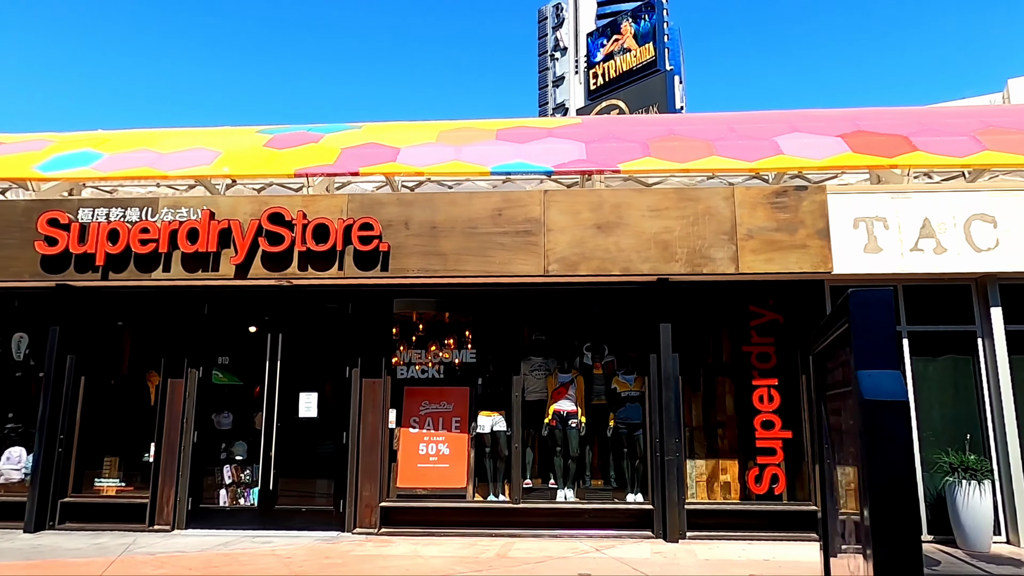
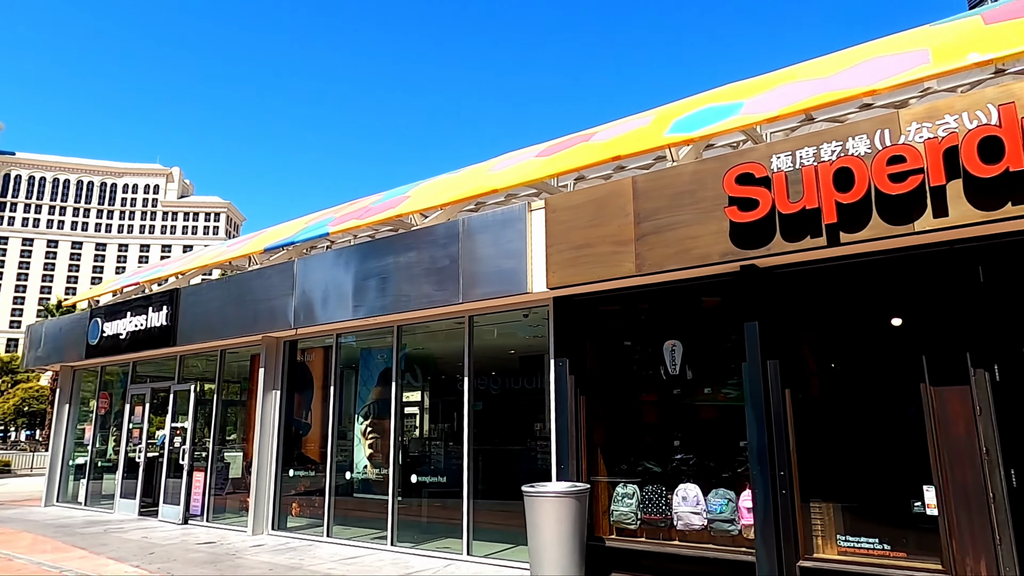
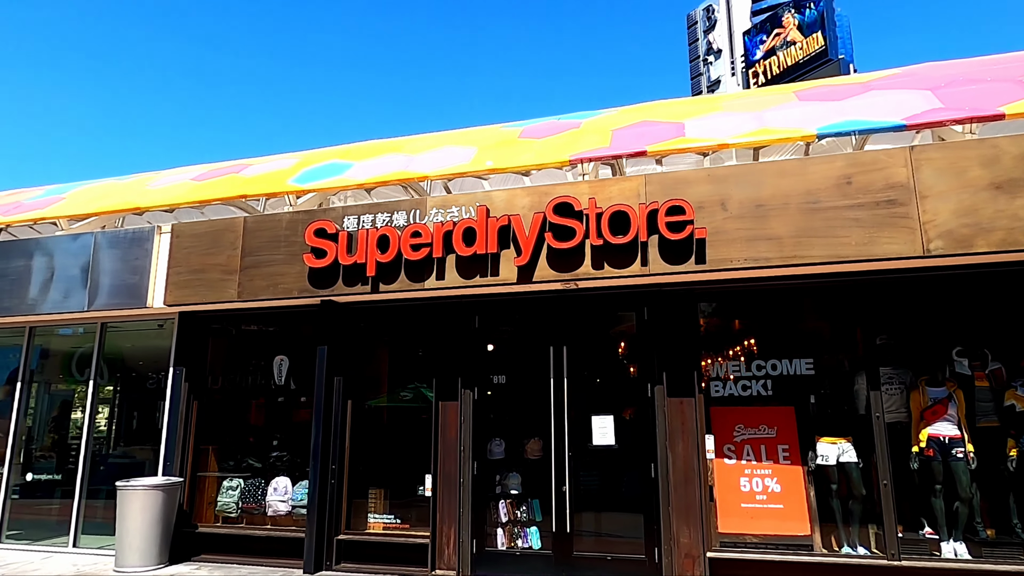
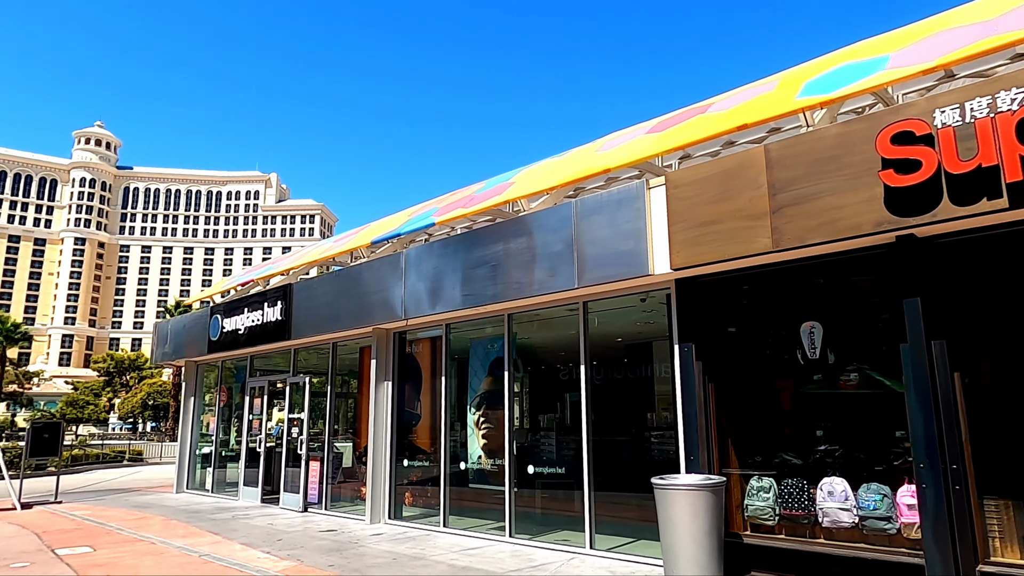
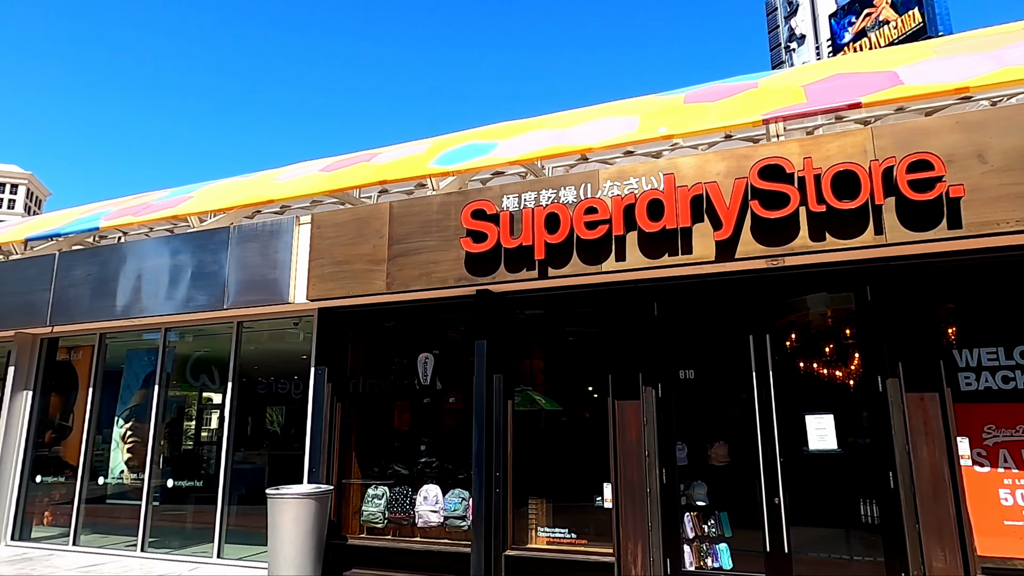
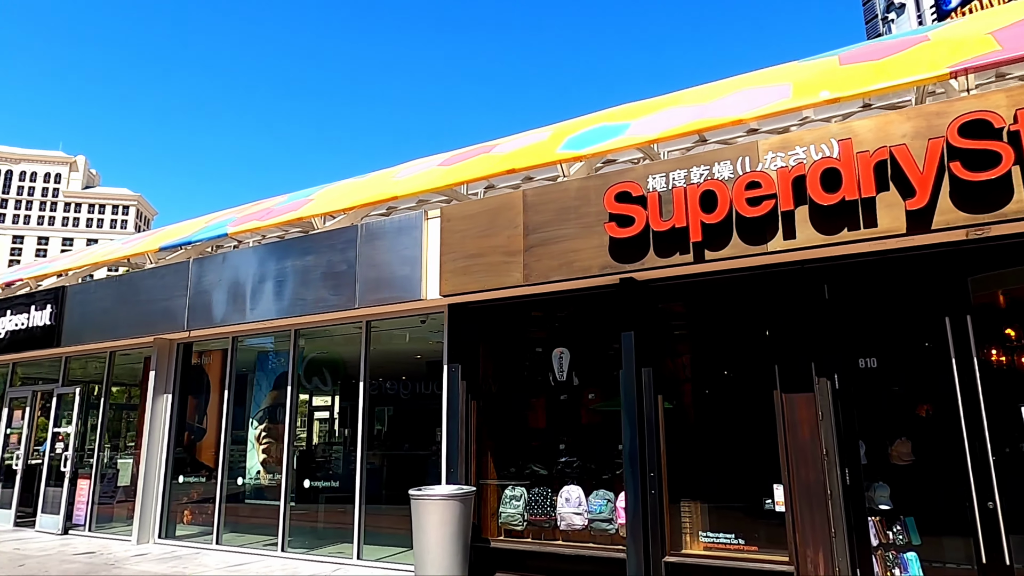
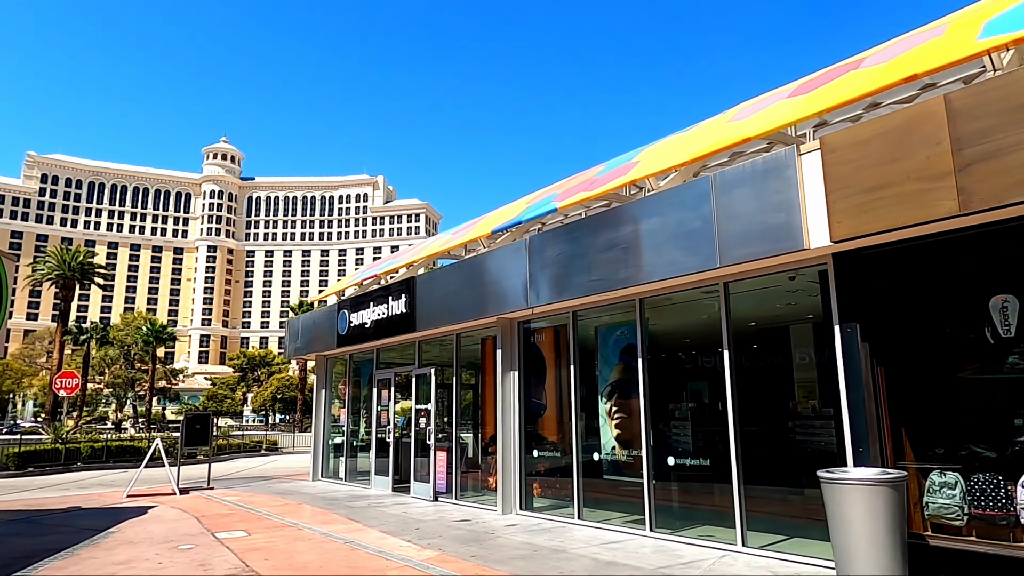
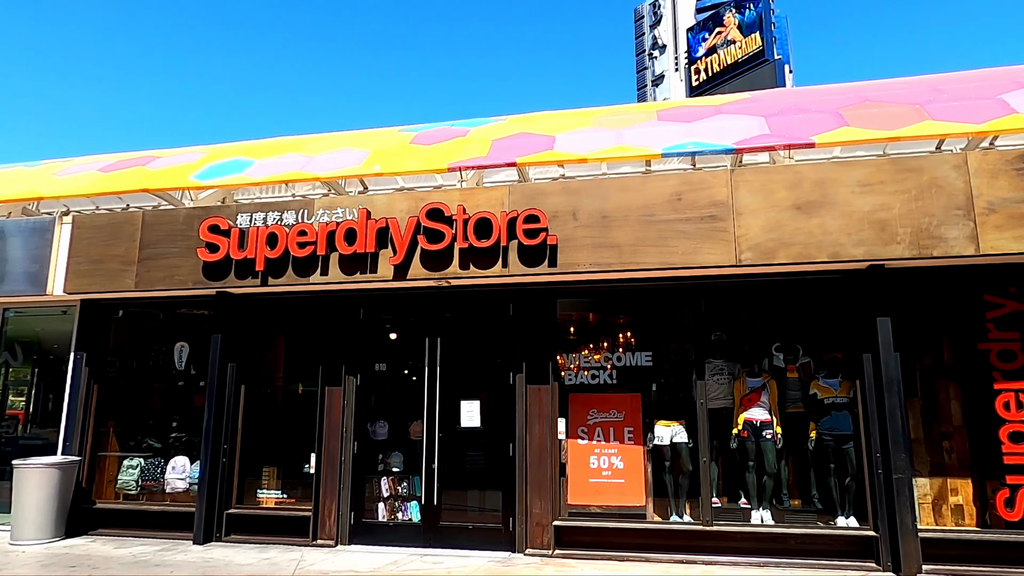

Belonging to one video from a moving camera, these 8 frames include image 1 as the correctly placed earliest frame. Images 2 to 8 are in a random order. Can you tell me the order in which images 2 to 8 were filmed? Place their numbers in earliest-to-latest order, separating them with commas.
8, 3, 5, 6, 2, 4, 7
